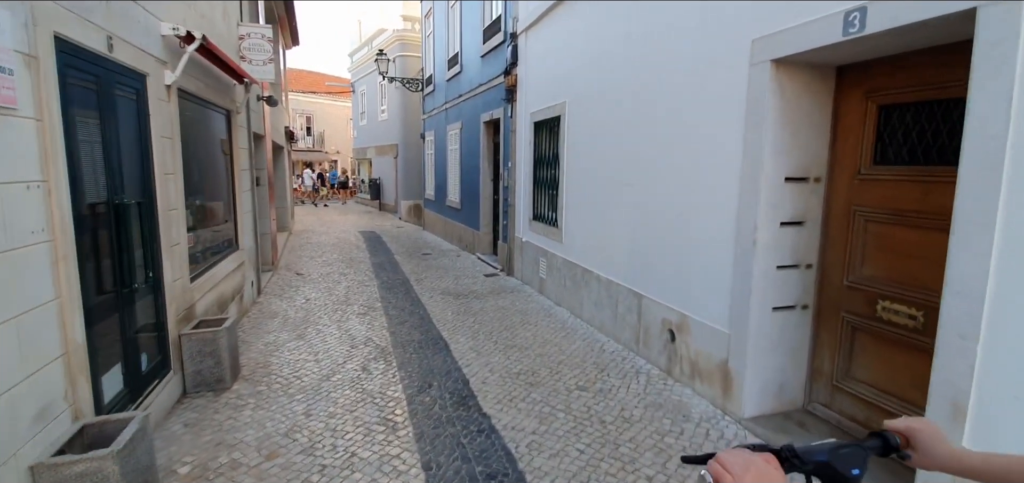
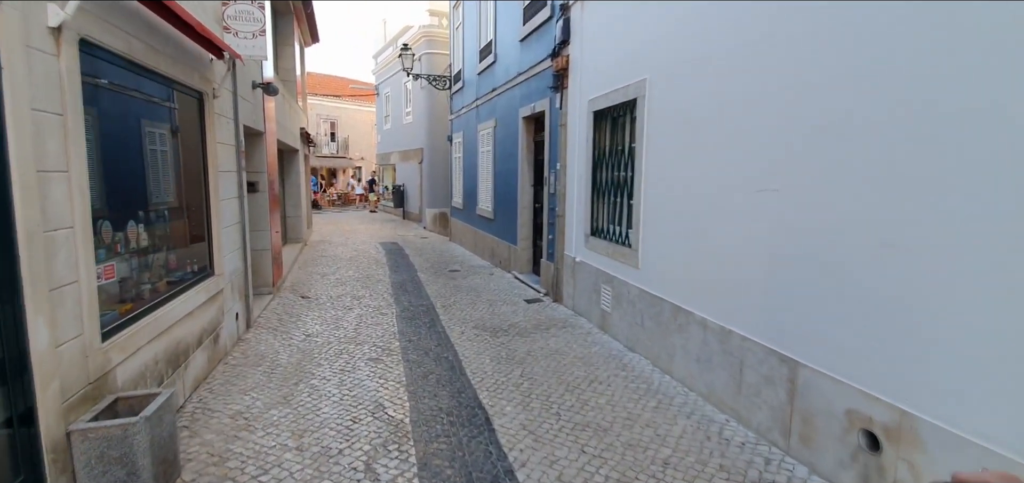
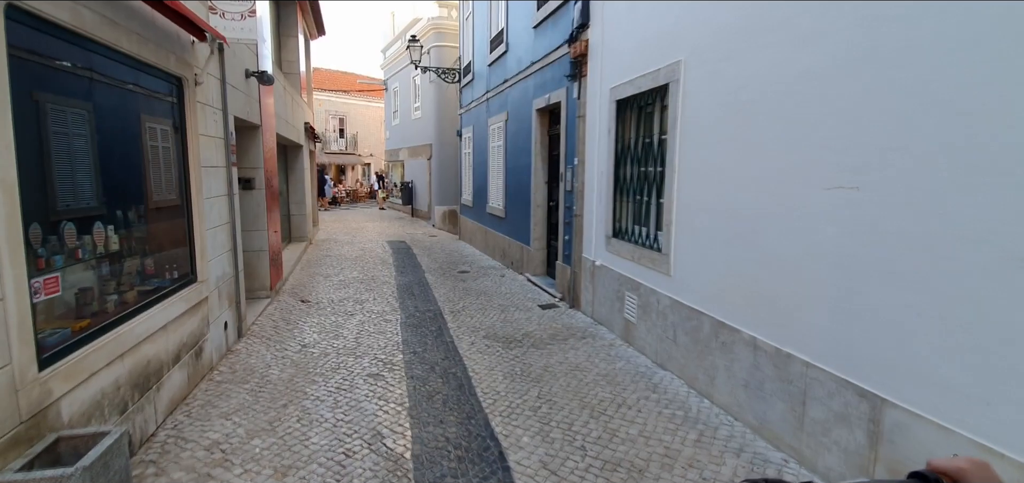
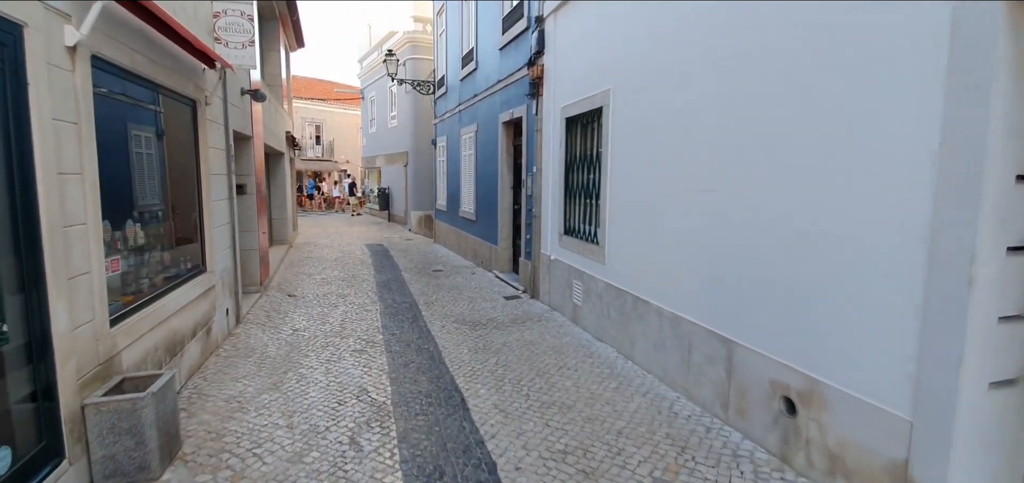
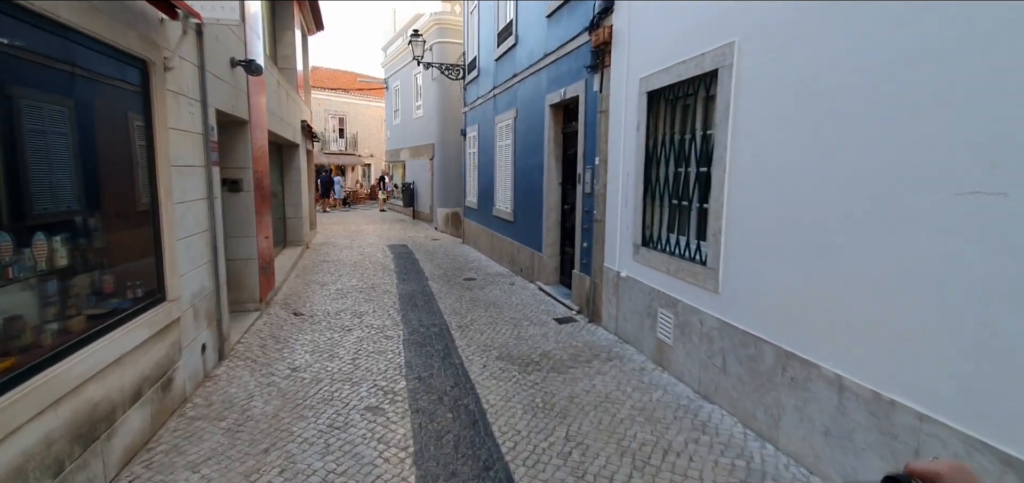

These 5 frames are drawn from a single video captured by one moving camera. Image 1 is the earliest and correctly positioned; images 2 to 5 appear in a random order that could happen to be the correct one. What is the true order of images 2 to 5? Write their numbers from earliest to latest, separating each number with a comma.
4, 2, 3, 5
